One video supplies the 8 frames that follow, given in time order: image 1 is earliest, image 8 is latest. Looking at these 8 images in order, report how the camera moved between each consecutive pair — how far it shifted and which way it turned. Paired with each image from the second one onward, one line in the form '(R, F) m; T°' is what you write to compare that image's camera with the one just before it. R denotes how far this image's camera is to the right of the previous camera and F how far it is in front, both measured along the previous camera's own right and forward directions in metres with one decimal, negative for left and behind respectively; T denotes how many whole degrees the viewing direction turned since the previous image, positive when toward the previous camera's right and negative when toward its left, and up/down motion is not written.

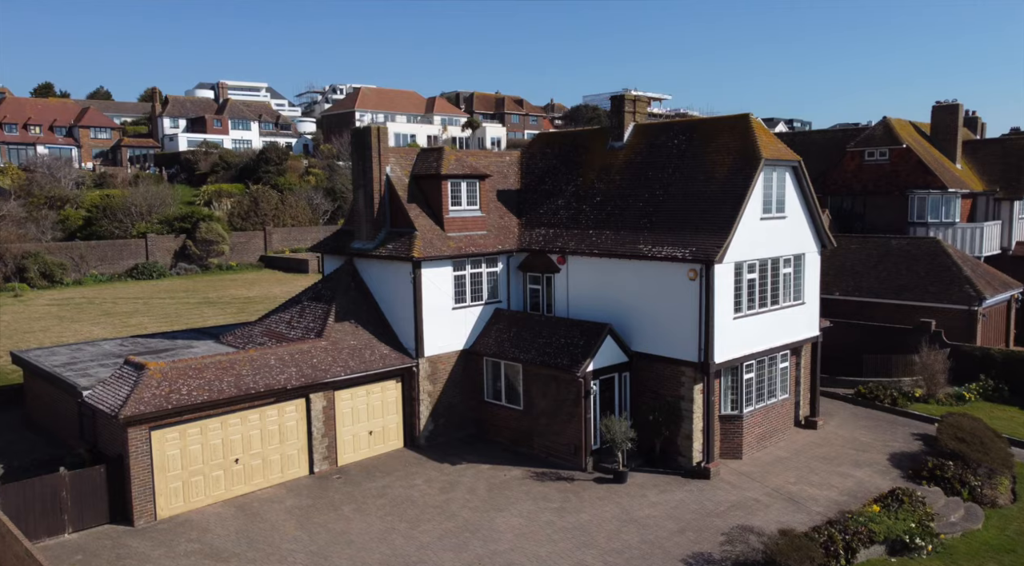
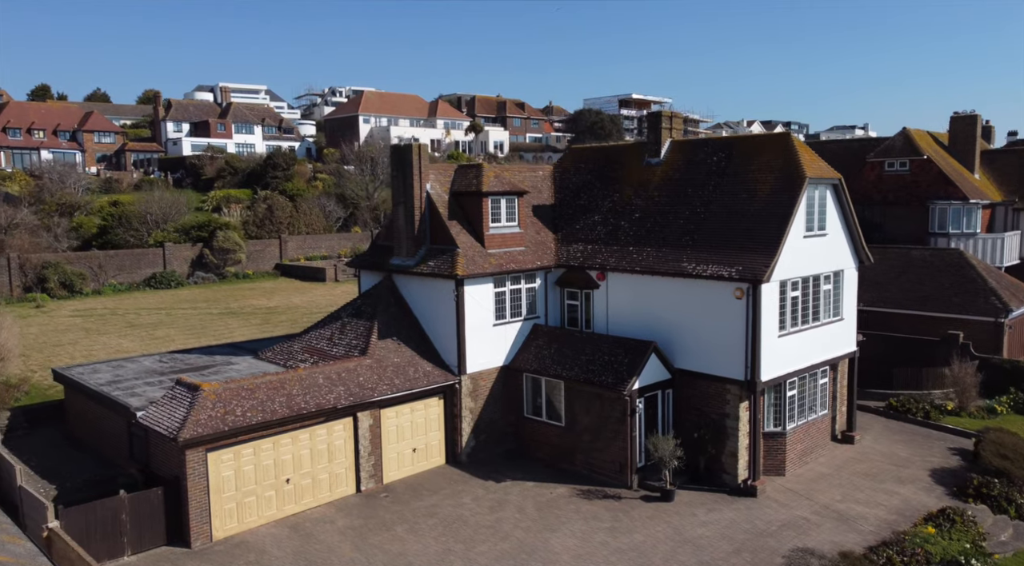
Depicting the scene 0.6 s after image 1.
(-1.4, -0.1) m; +1°
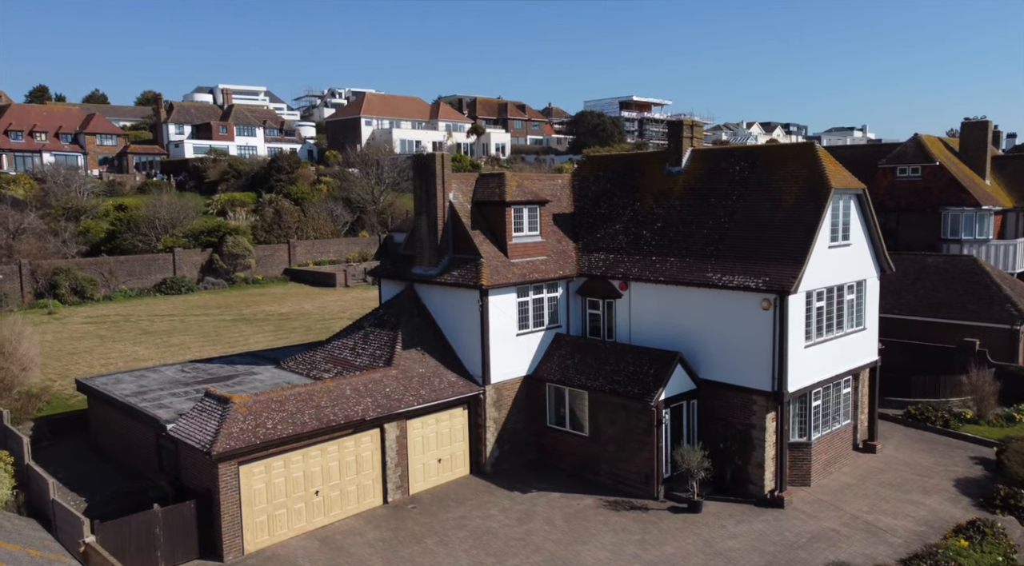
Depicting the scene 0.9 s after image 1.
(-0.8, 0.0) m; 0°
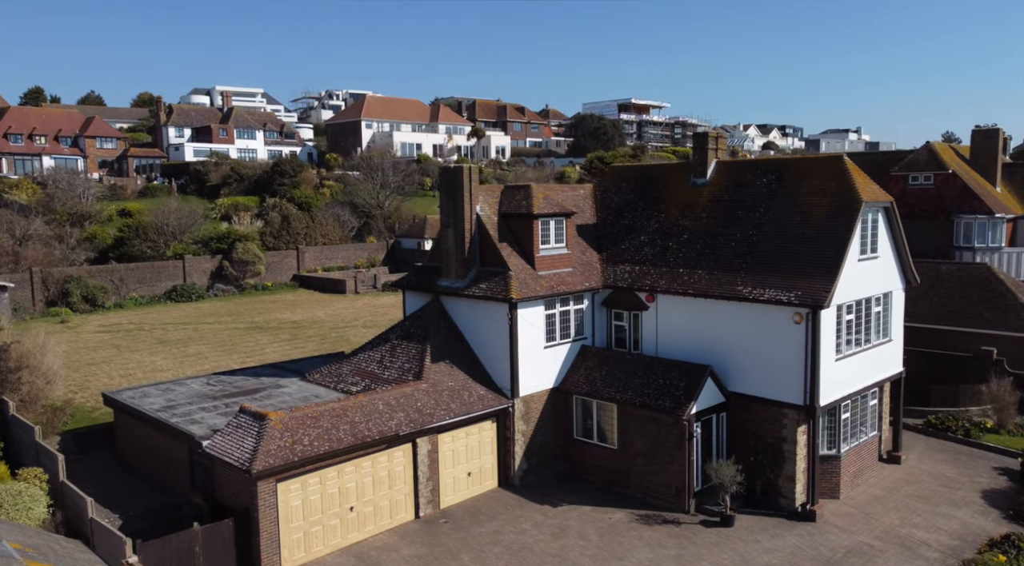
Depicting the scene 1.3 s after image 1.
(-1.0, 0.0) m; +1°
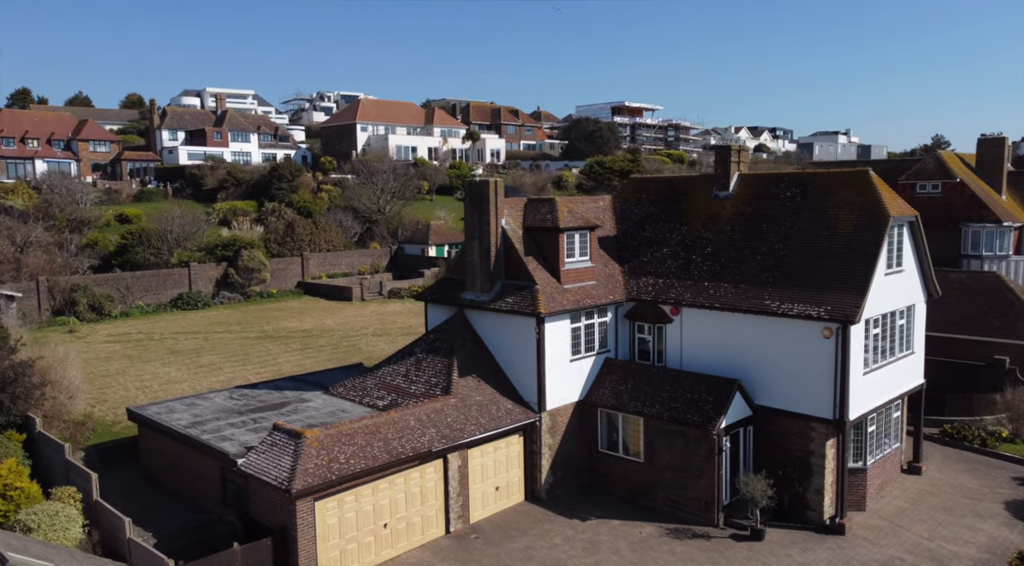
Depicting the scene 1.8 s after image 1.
(-1.2, 0.0) m; +1°
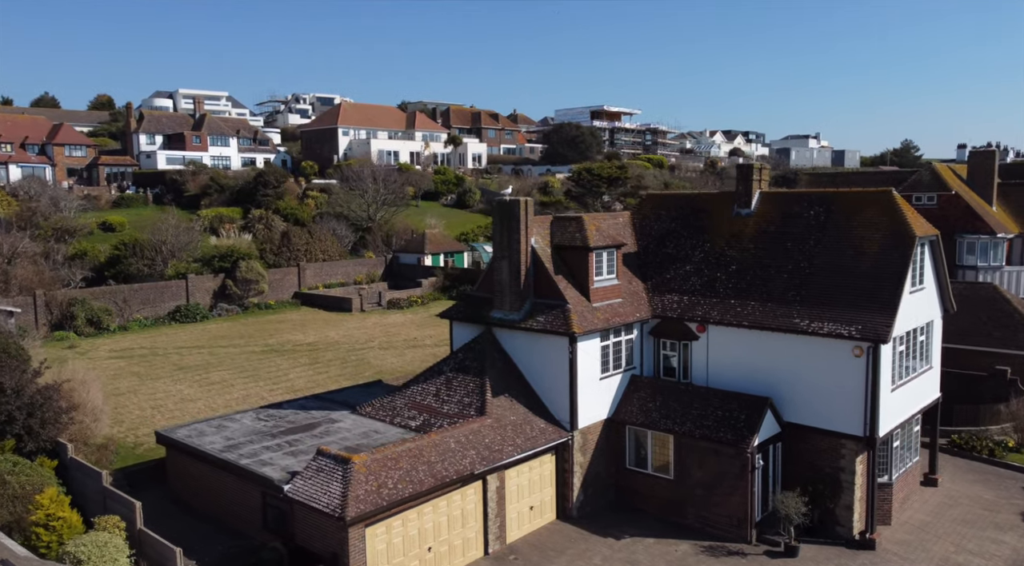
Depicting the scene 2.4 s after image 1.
(-1.8, -0.1) m; +2°
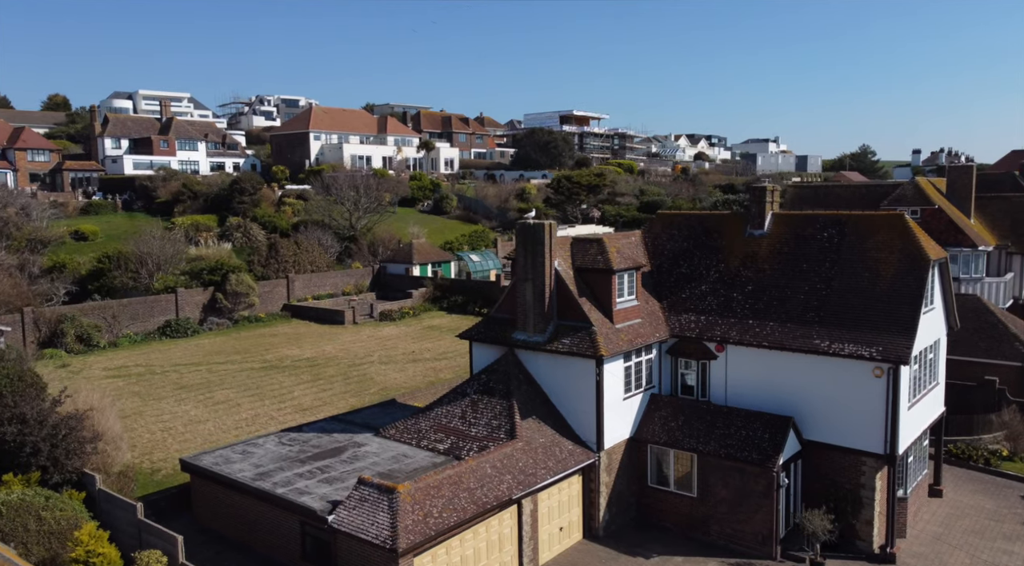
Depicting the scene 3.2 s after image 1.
(-2.0, -0.1) m; +3°
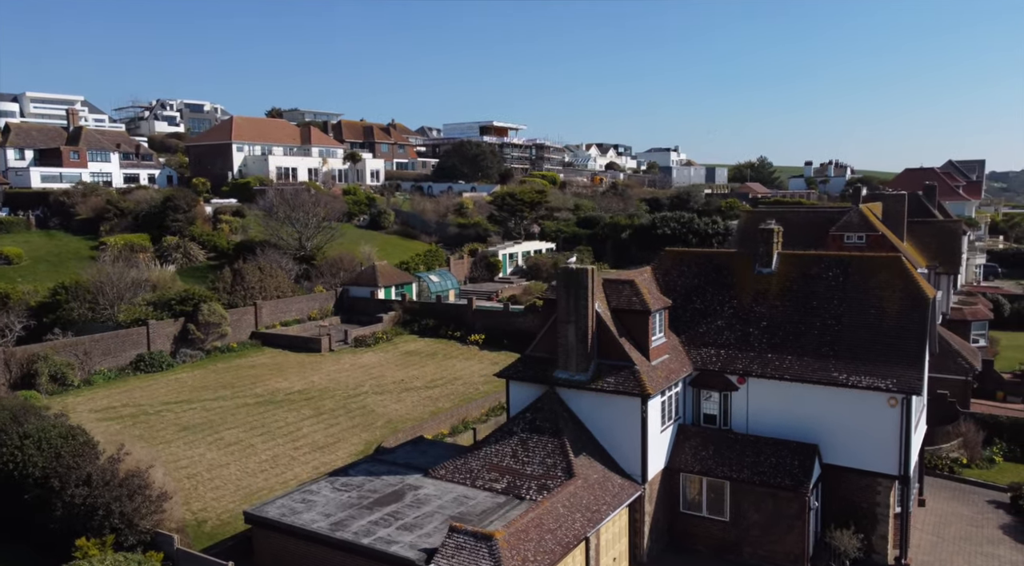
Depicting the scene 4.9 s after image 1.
(-4.8, -0.8) m; +8°
